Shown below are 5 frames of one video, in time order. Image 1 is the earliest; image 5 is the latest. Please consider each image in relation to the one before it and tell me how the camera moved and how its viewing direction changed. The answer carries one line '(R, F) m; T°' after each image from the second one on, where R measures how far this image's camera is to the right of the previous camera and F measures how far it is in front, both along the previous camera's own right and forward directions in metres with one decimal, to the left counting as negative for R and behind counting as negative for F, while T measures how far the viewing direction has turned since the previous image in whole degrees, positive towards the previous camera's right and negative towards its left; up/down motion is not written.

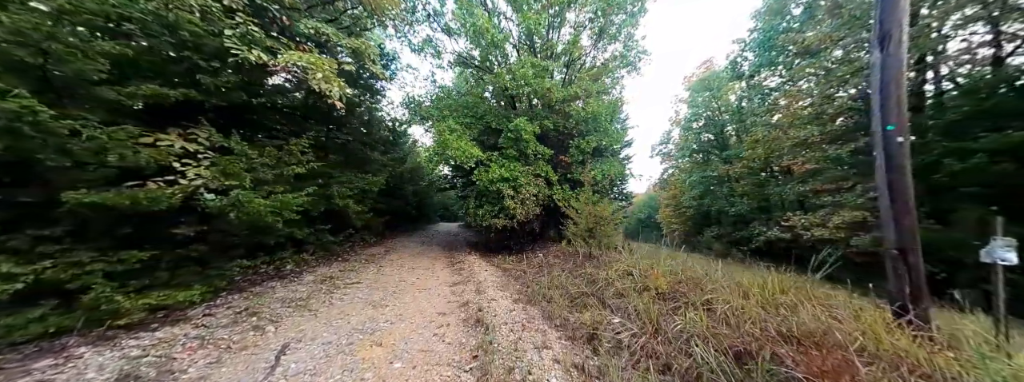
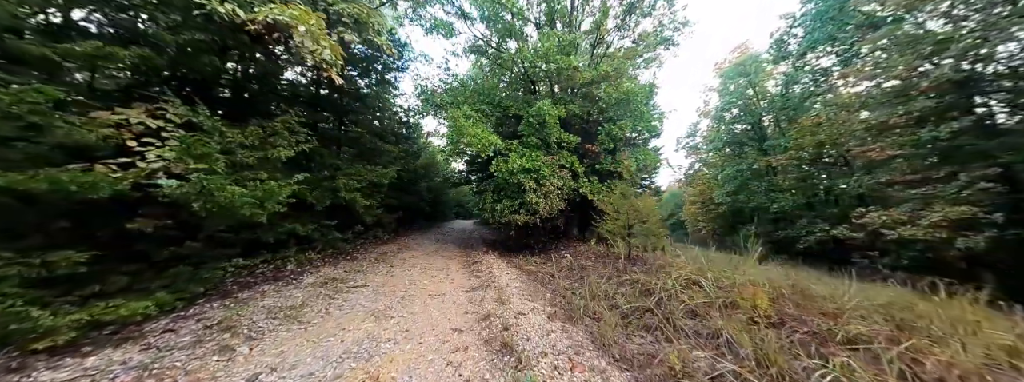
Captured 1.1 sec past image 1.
(-0.2, +0.8) m; -3°
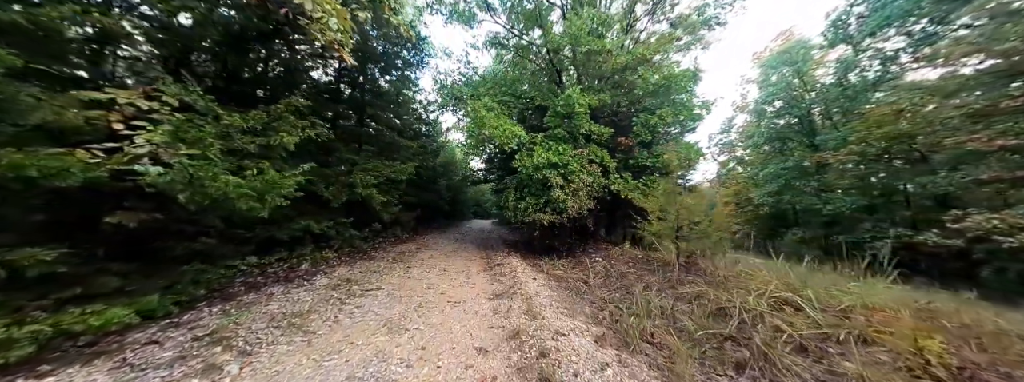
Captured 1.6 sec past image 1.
(-0.2, +0.5) m; -4°
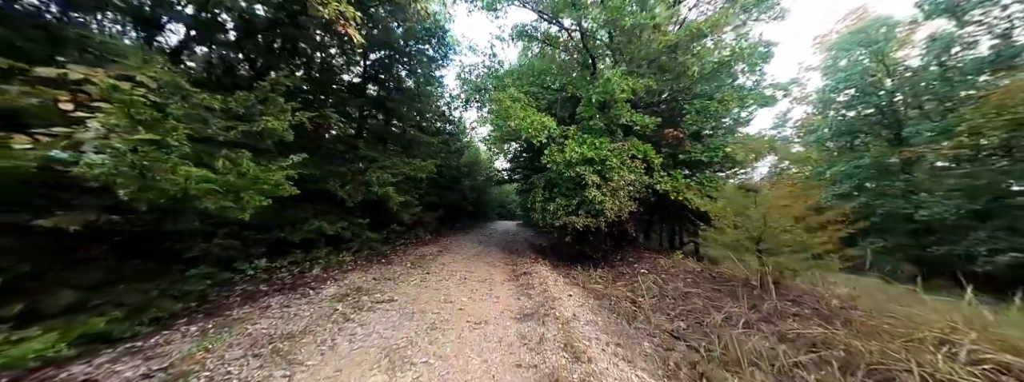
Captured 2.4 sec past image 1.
(-0.1, +0.7) m; -5°
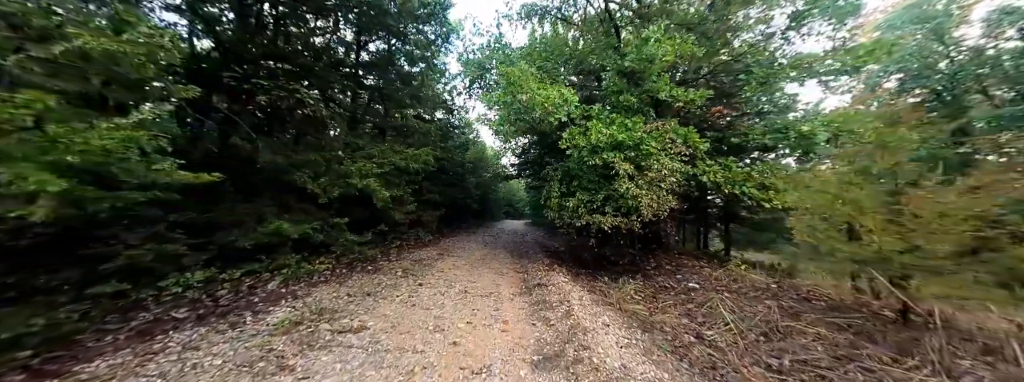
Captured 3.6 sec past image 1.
(-0.1, +1.0) m; -2°
